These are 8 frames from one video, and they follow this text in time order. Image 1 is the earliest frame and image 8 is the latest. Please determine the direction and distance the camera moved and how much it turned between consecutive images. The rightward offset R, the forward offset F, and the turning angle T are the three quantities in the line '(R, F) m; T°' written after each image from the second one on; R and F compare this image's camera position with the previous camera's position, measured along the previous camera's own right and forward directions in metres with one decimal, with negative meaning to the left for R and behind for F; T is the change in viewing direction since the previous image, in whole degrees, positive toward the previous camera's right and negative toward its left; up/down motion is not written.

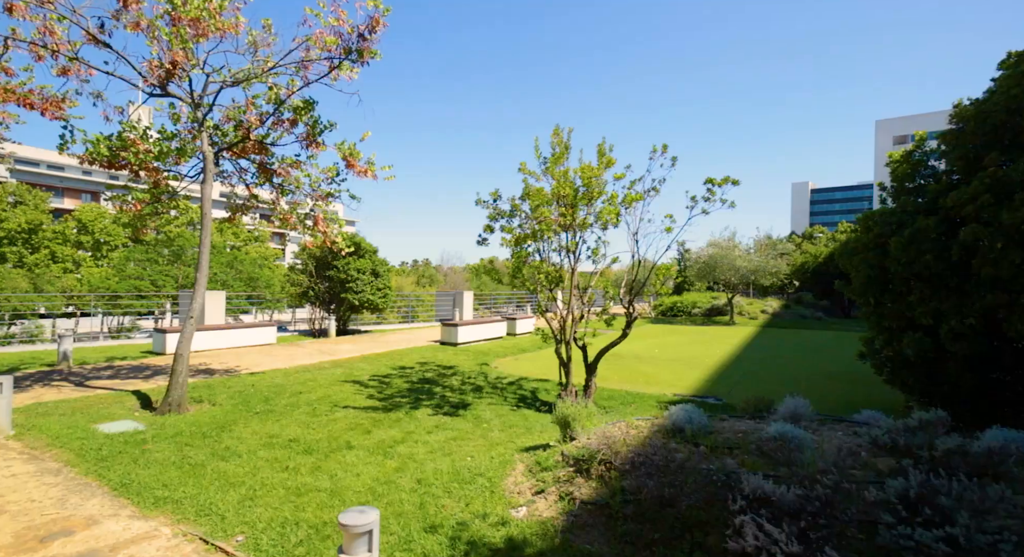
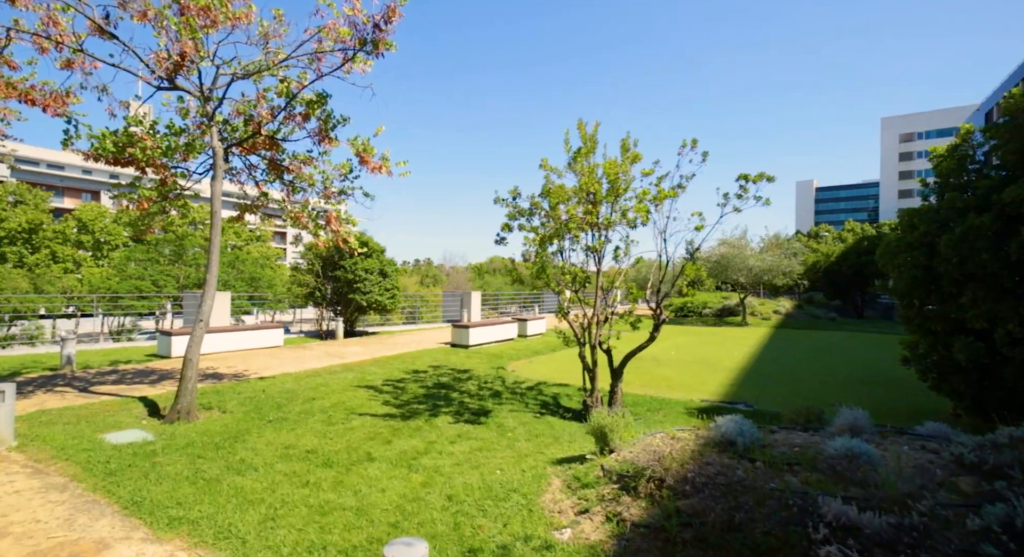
(-0.3, +0.3) m; 0°
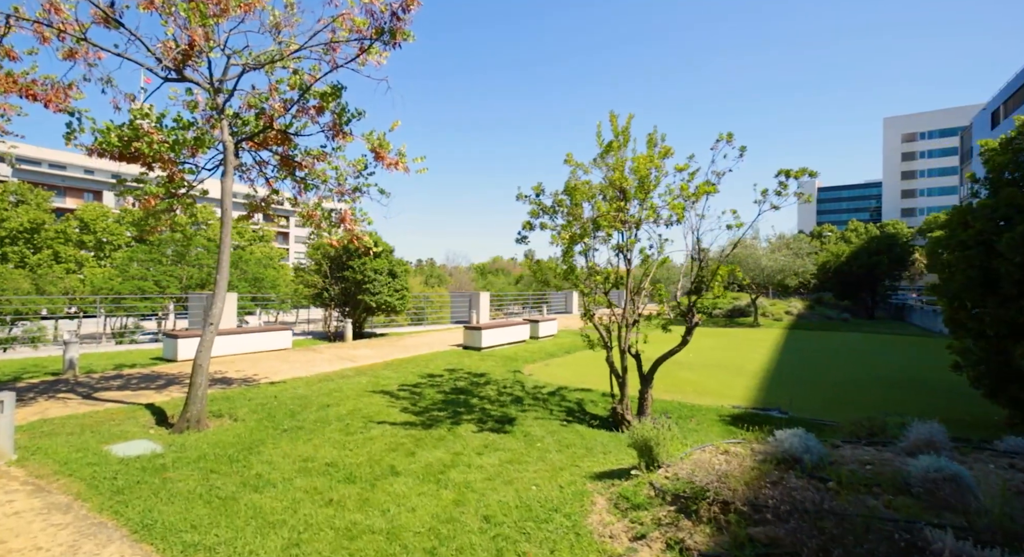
(-0.3, +0.3) m; 0°
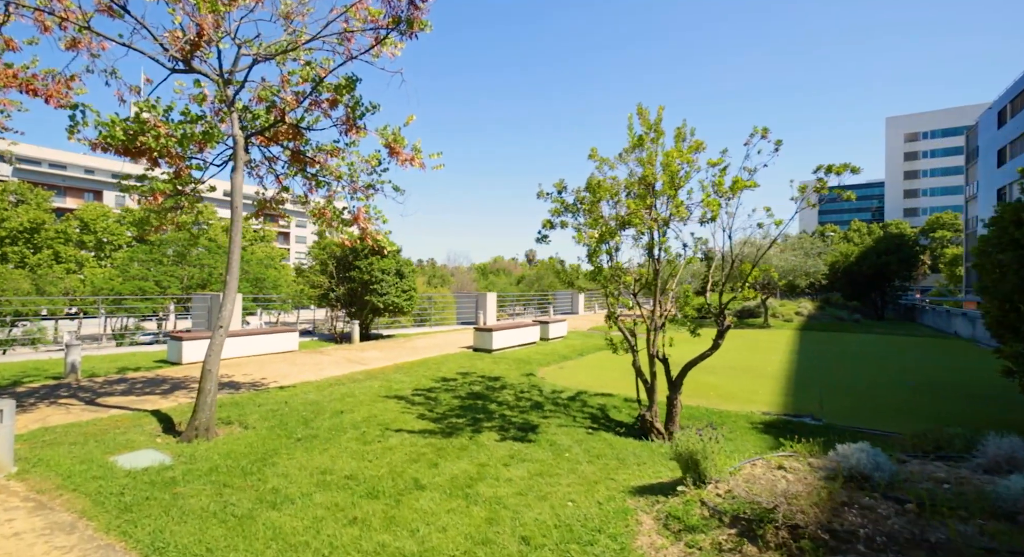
(-0.3, +0.3) m; 0°
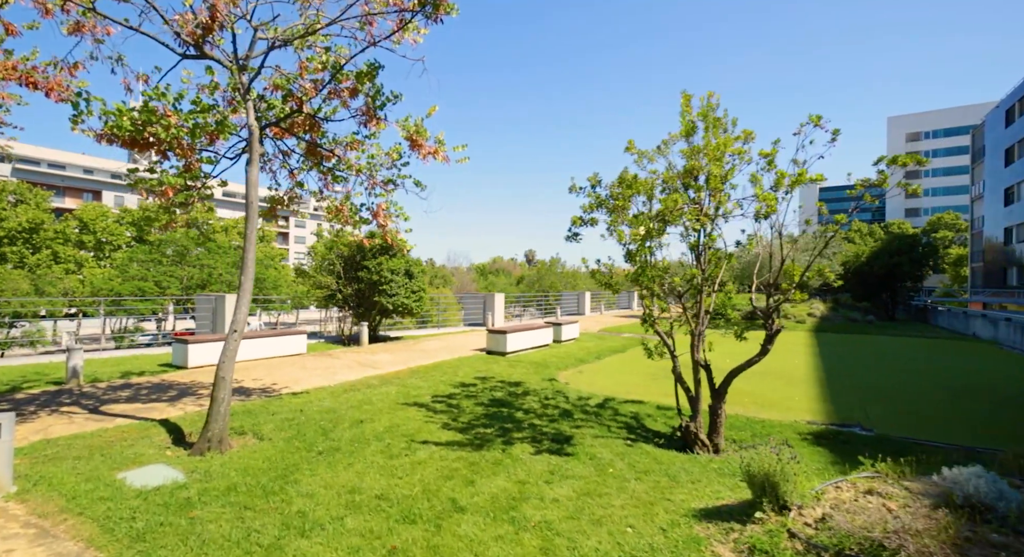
(-0.4, +0.4) m; 0°
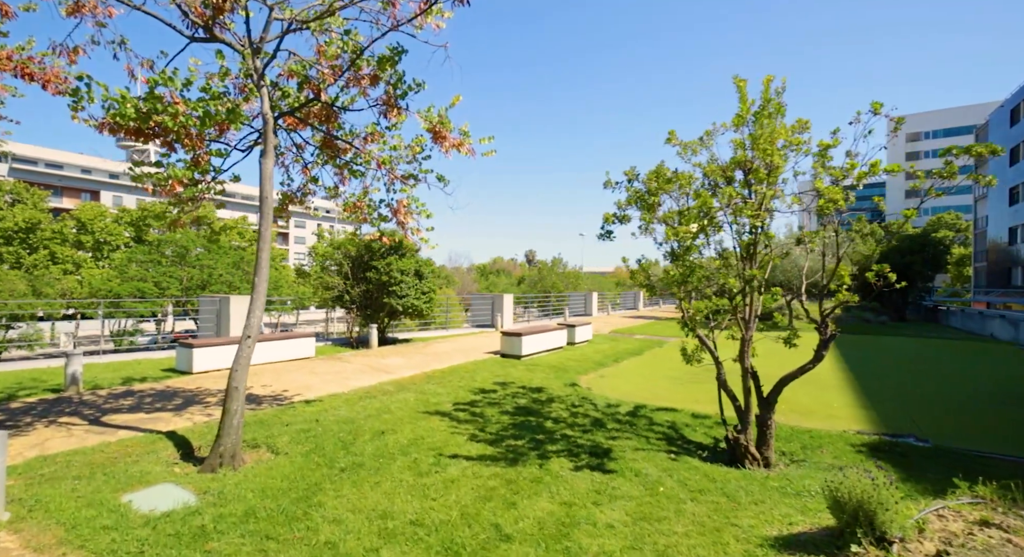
(-0.4, +0.4) m; 0°
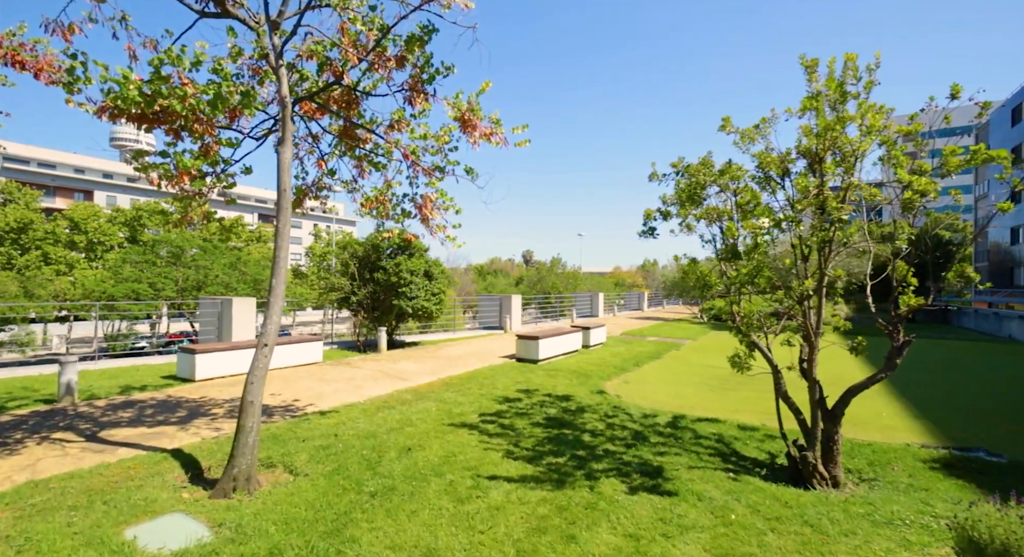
(-0.4, +0.5) m; 0°
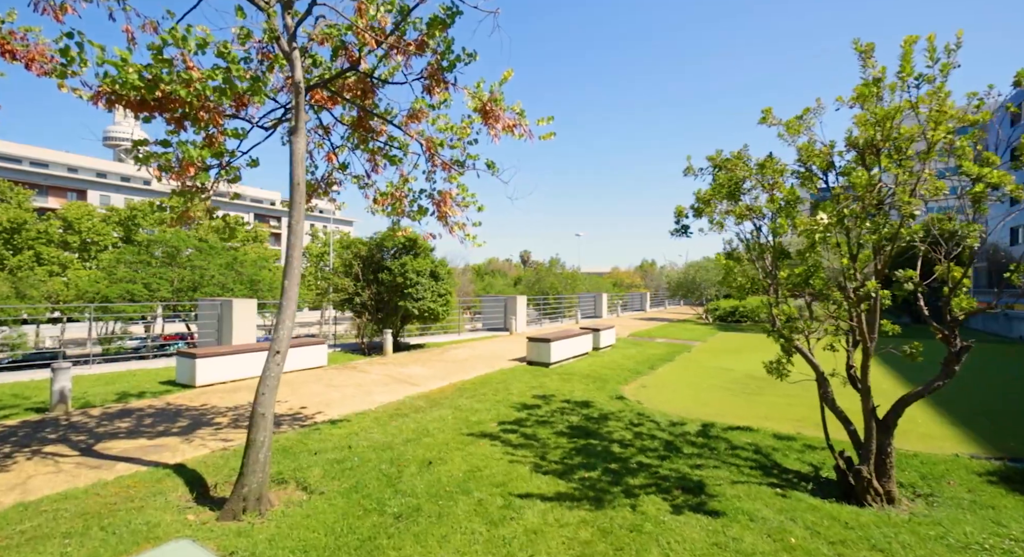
(-0.3, +0.3) m; 0°
